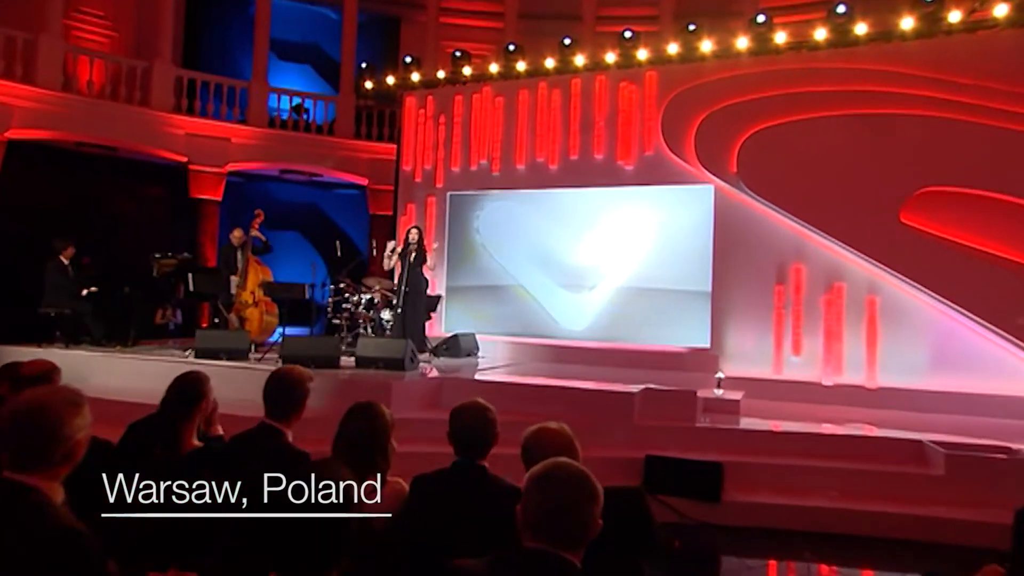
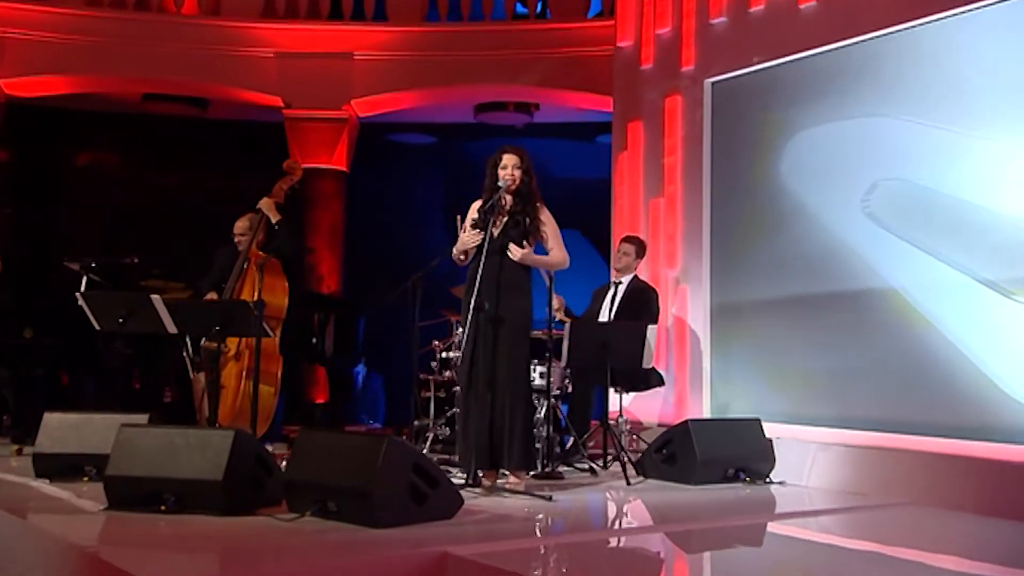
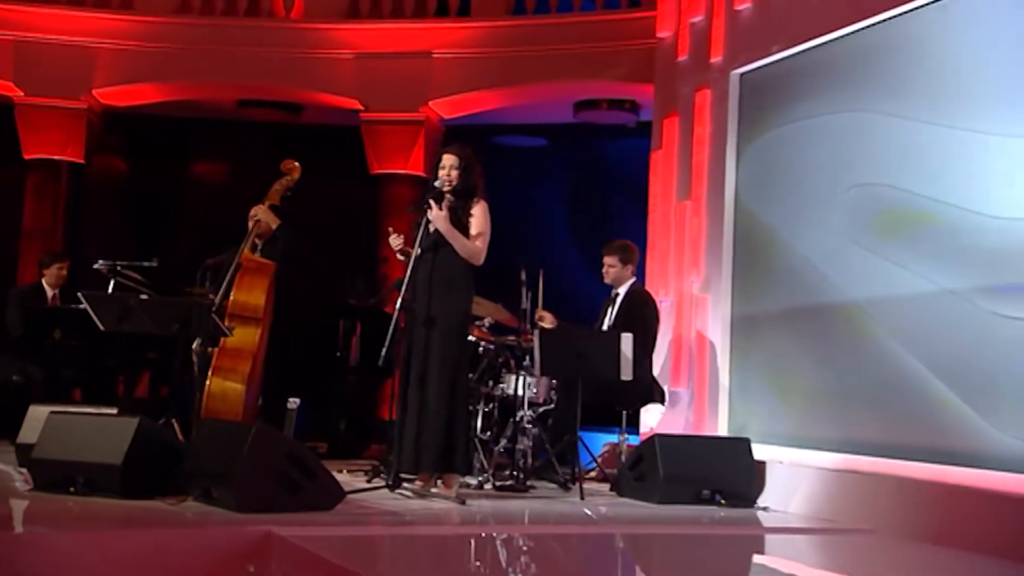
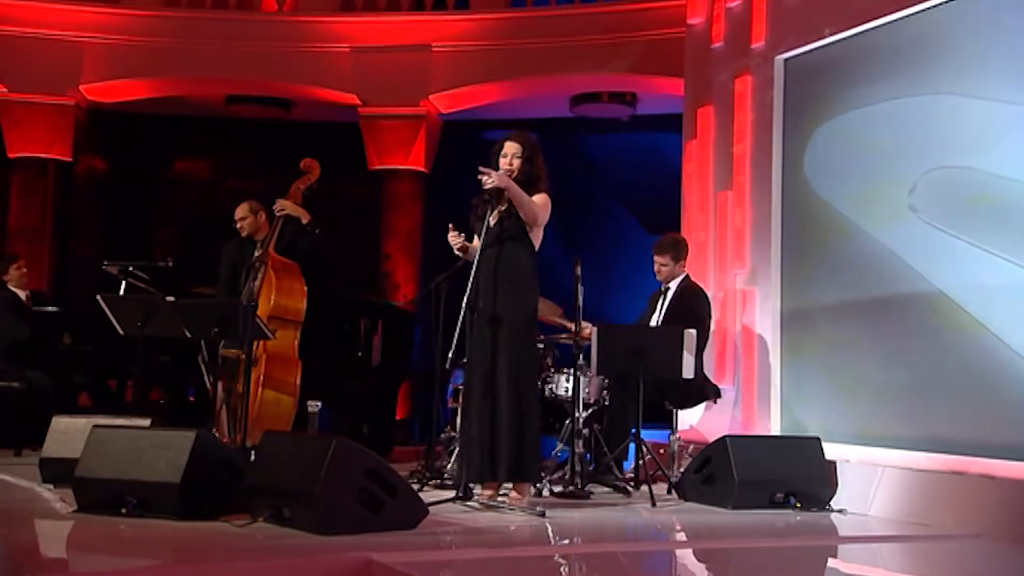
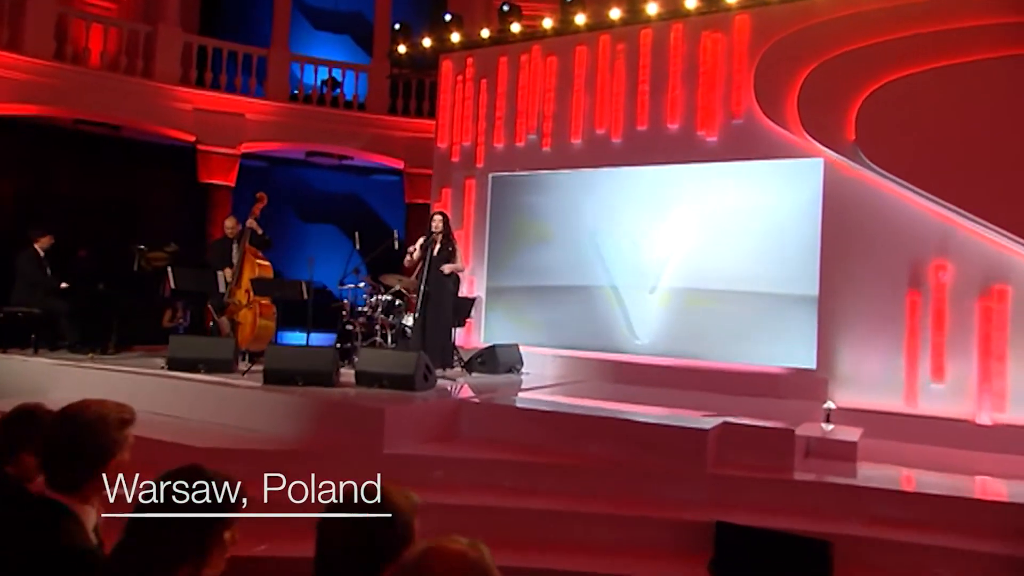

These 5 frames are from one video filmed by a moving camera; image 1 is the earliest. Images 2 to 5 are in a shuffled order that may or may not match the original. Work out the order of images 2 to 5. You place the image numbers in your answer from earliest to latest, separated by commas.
5, 2, 4, 3
